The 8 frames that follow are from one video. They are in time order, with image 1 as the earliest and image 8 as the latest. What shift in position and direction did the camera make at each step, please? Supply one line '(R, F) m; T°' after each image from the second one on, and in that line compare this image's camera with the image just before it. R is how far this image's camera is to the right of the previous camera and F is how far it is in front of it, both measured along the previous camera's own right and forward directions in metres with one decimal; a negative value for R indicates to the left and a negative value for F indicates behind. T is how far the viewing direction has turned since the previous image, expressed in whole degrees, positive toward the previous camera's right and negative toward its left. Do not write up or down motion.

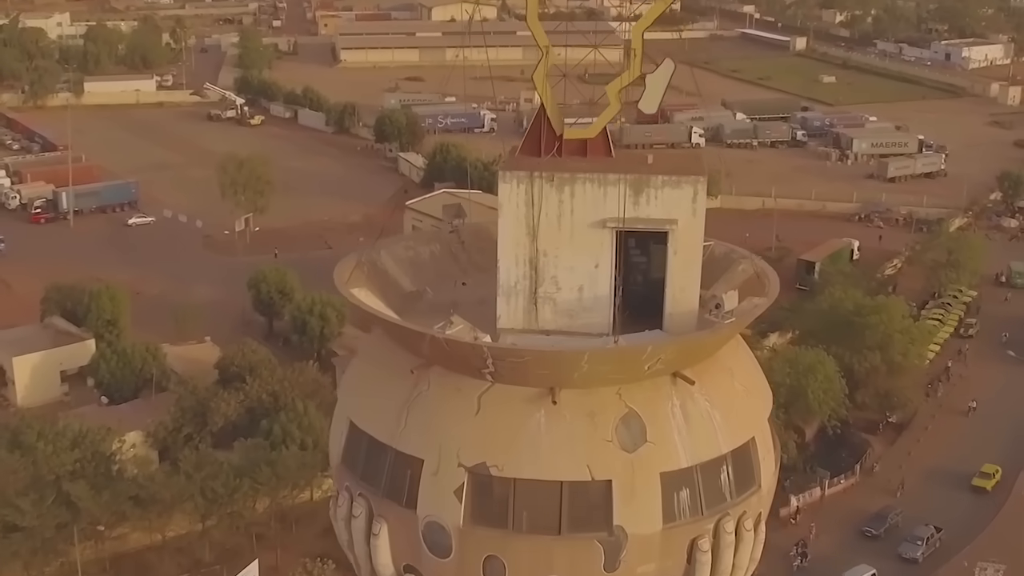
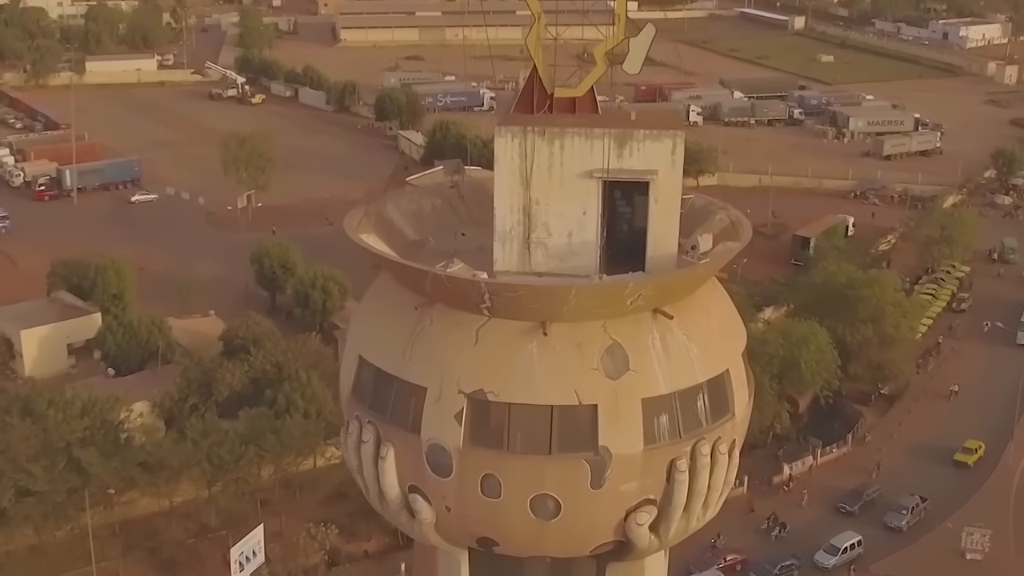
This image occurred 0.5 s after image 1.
(0.0, -0.7) m; 0°
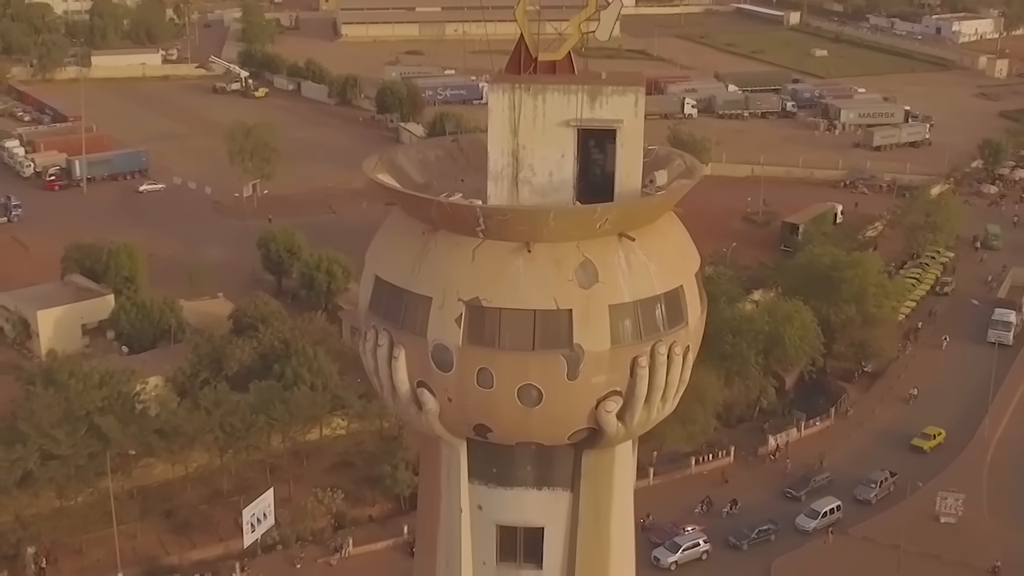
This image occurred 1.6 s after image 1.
(+0.1, -1.6) m; 0°
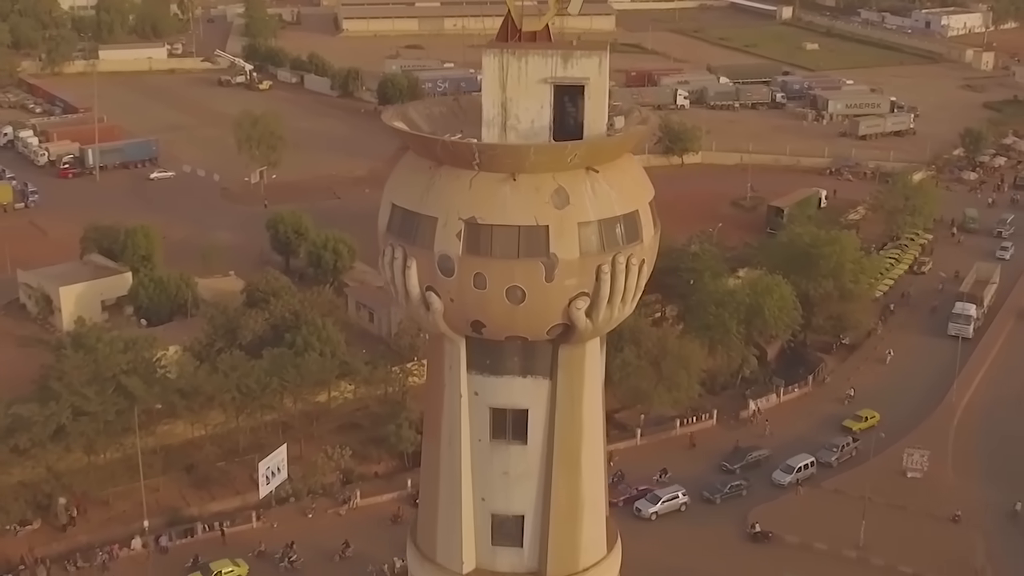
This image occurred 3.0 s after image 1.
(+0.1, -2.3) m; 0°
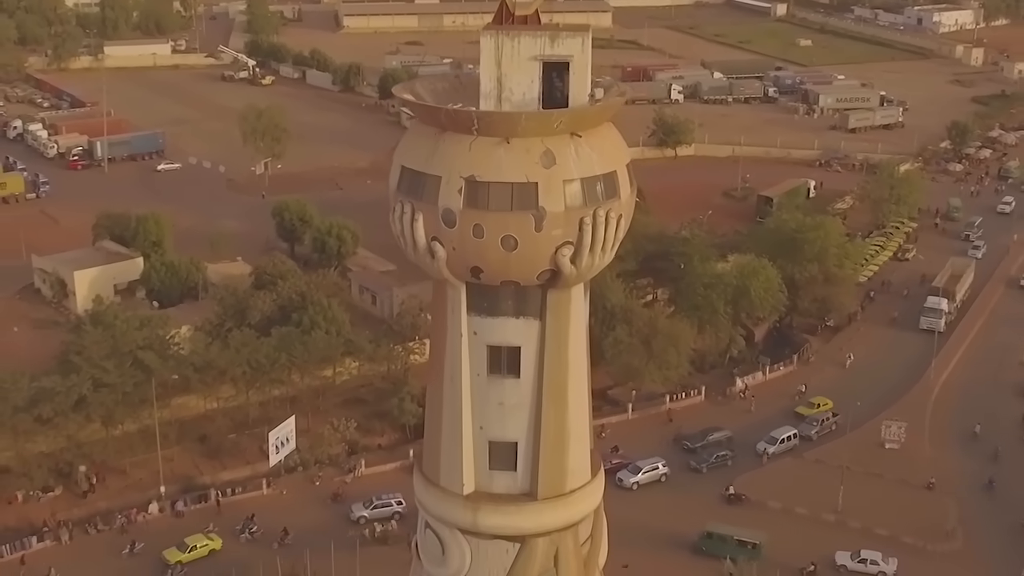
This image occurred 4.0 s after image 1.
(+0.1, -1.7) m; 0°
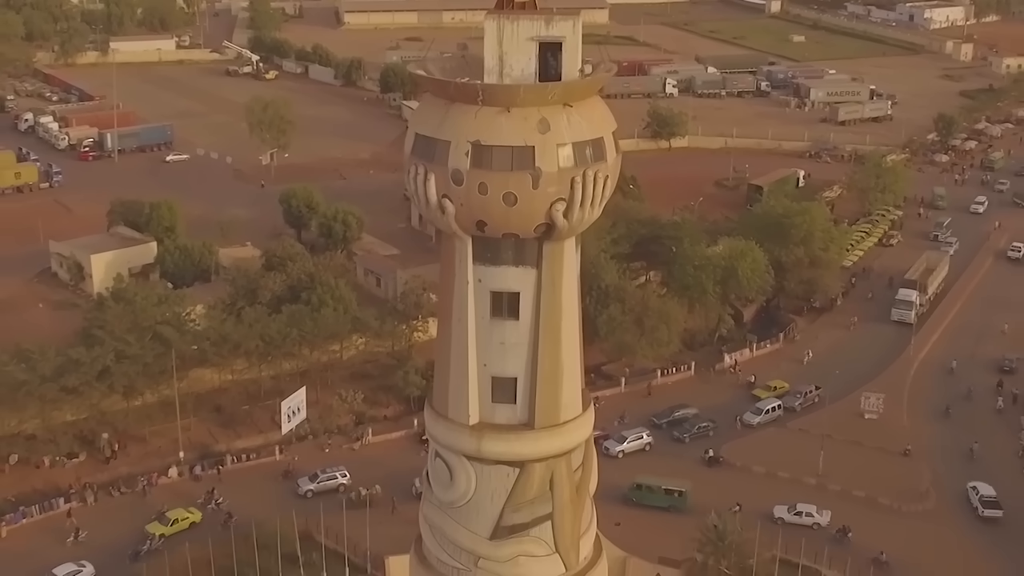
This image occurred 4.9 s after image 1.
(0.0, -1.9) m; 0°
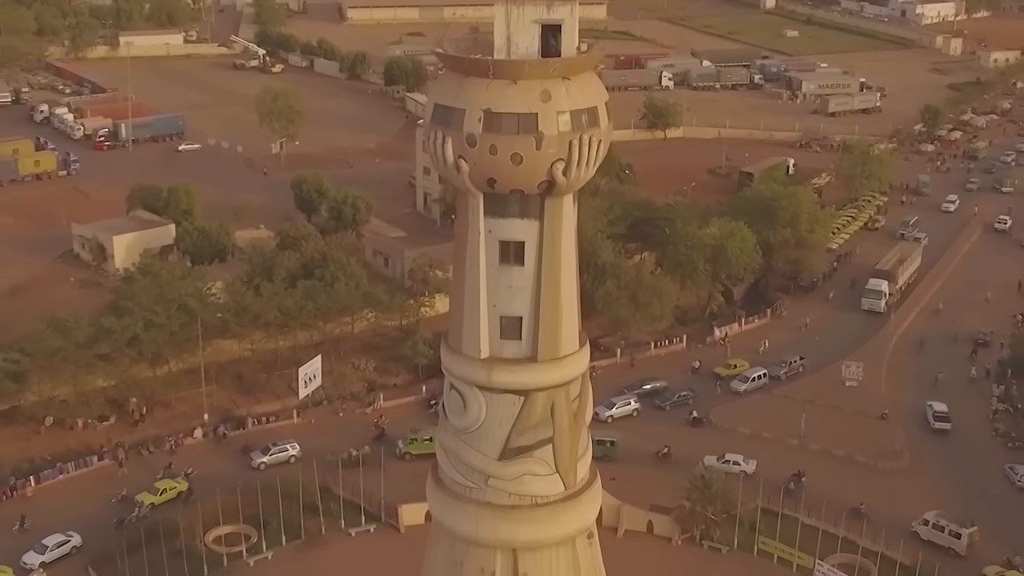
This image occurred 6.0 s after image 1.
(-0.1, -2.4) m; 0°
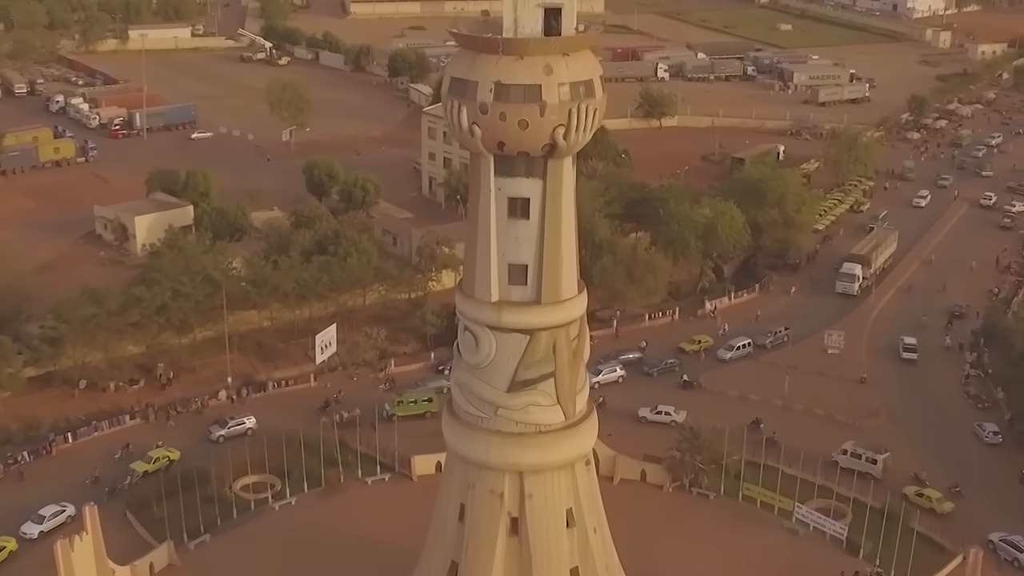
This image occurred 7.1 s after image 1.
(-0.2, -2.6) m; 0°
